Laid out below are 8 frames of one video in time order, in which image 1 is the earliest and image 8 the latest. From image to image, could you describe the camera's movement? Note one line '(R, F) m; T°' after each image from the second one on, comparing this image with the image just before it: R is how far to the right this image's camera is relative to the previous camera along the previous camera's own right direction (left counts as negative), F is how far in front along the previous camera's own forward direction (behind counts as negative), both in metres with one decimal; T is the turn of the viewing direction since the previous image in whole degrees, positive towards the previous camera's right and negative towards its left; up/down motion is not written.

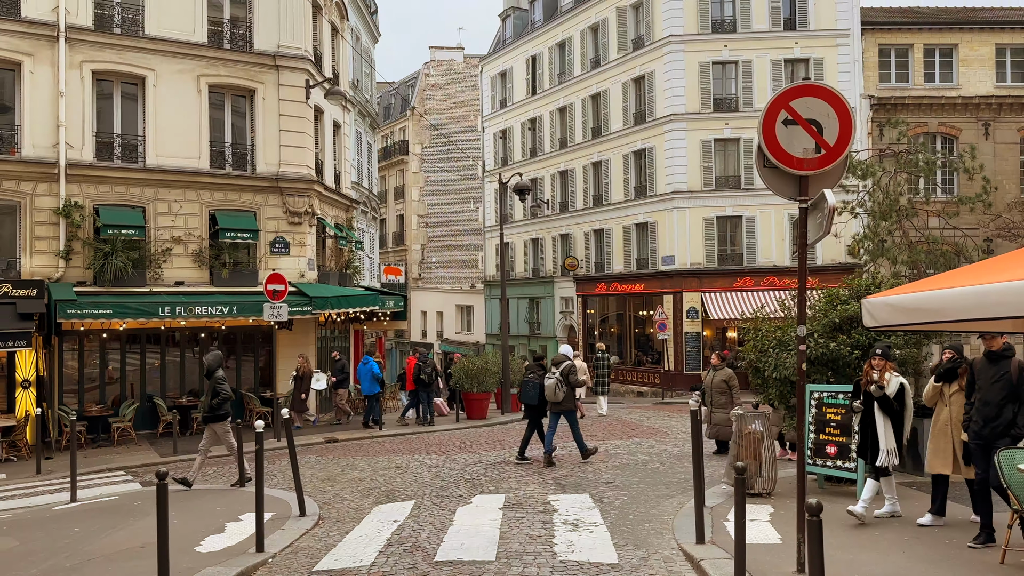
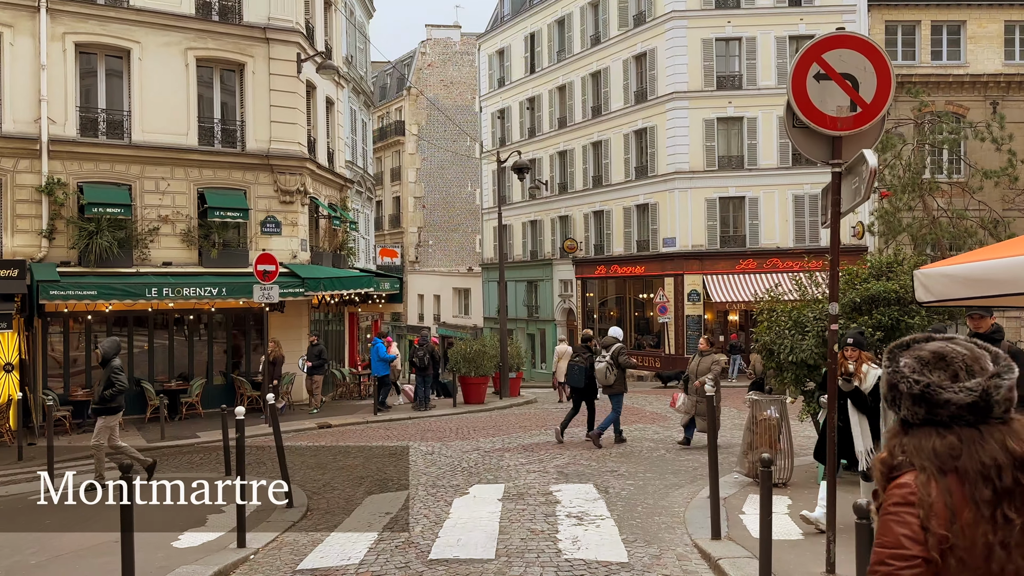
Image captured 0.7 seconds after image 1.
(0.0, +0.5) m; 0°
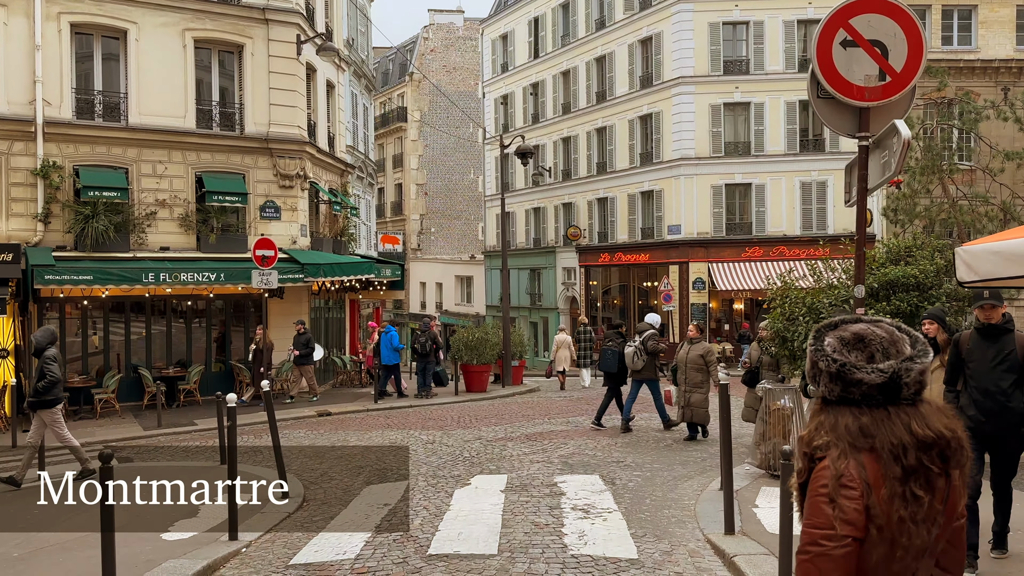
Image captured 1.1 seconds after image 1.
(0.0, +0.3) m; 0°
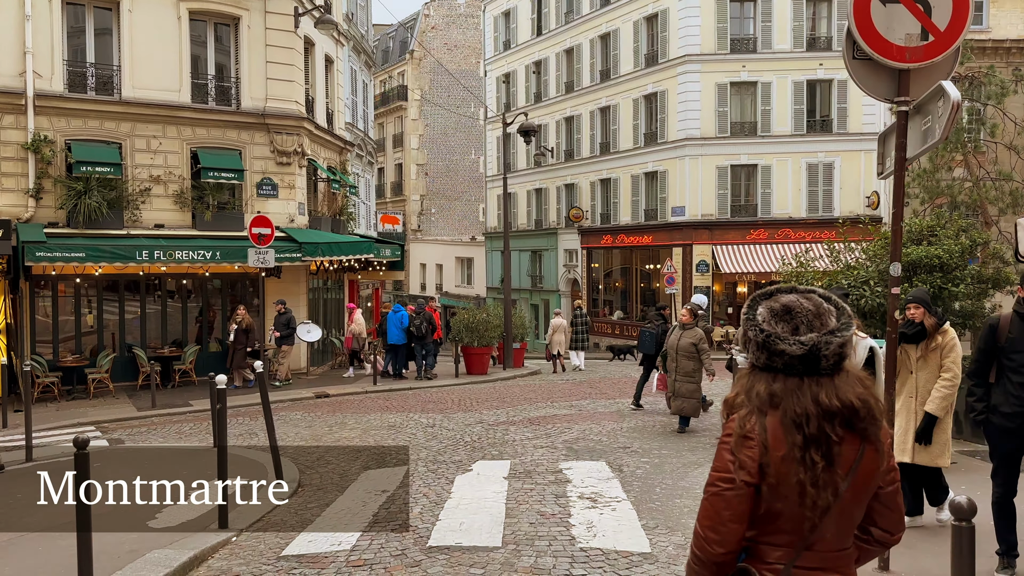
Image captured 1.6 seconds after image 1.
(0.0, +0.3) m; 0°
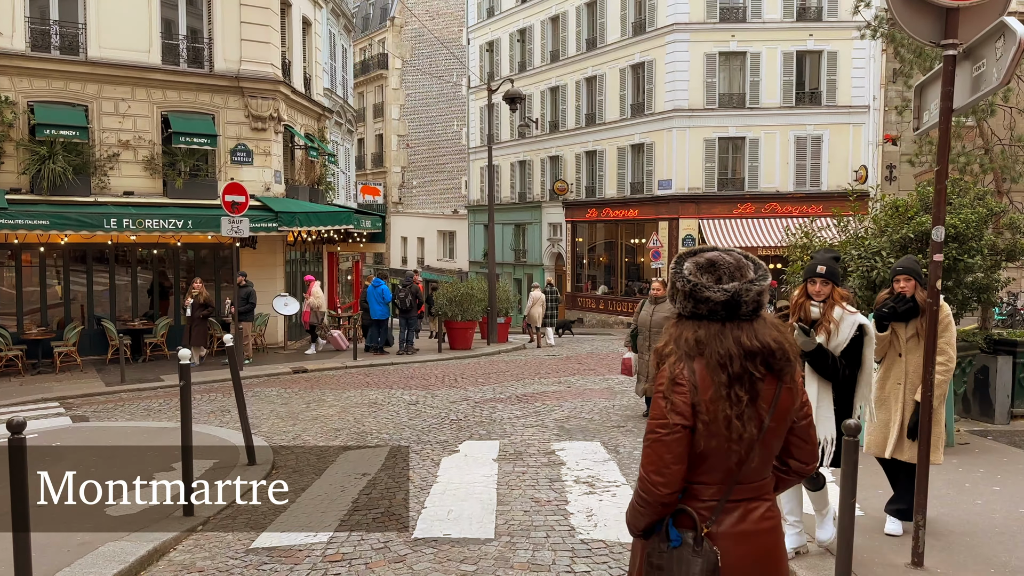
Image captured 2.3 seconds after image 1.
(-0.1, +0.5) m; +1°
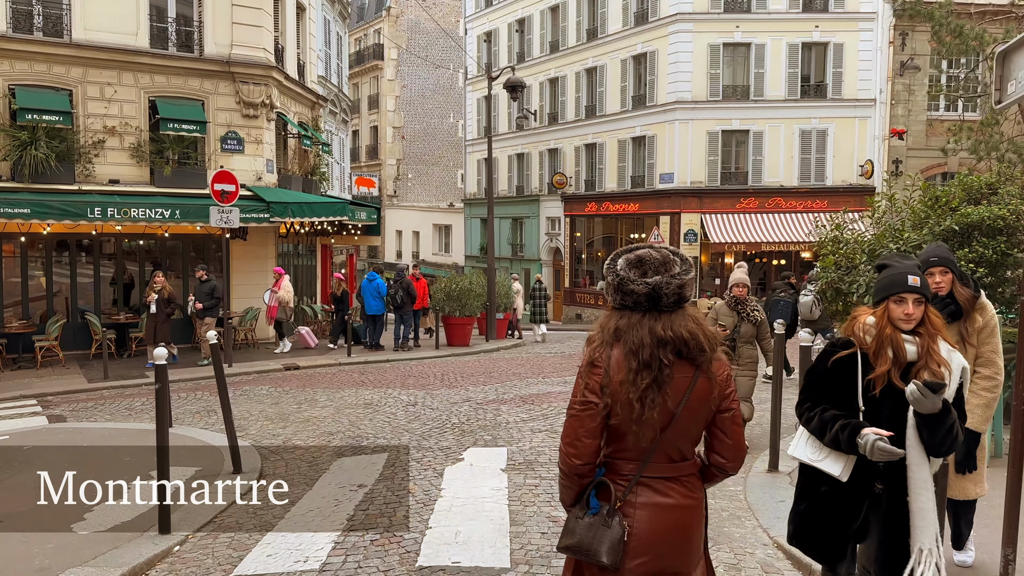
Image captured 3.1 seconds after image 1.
(-0.1, +0.5) m; 0°
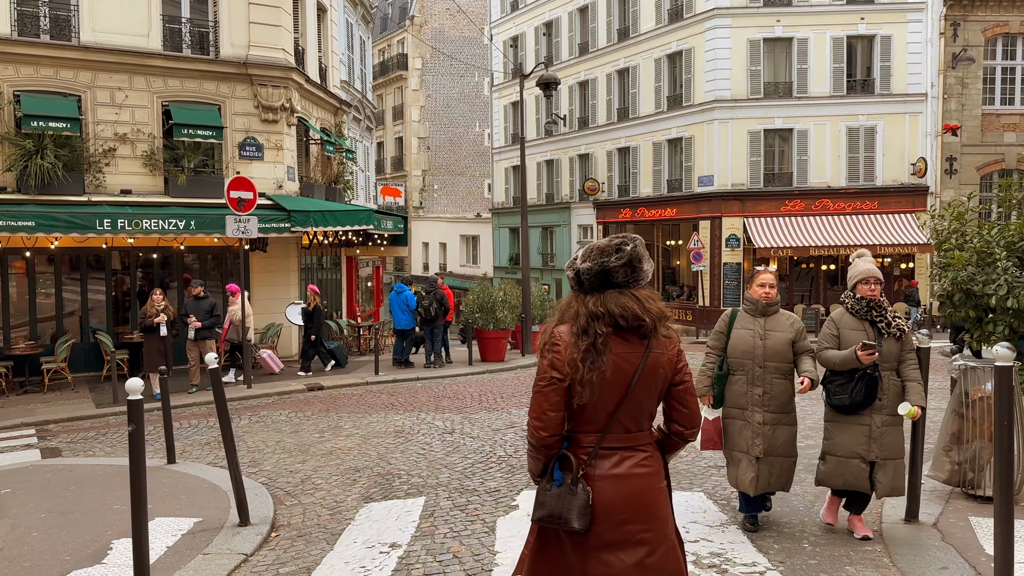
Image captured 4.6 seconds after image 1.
(-0.2, +1.1) m; -2°
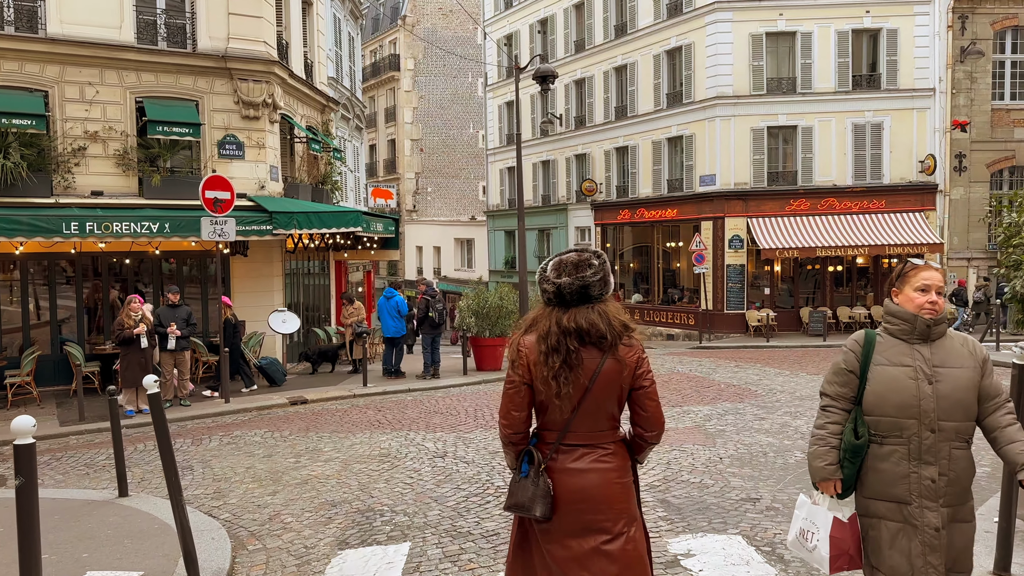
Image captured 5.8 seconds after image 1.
(0.0, +0.8) m; 0°
